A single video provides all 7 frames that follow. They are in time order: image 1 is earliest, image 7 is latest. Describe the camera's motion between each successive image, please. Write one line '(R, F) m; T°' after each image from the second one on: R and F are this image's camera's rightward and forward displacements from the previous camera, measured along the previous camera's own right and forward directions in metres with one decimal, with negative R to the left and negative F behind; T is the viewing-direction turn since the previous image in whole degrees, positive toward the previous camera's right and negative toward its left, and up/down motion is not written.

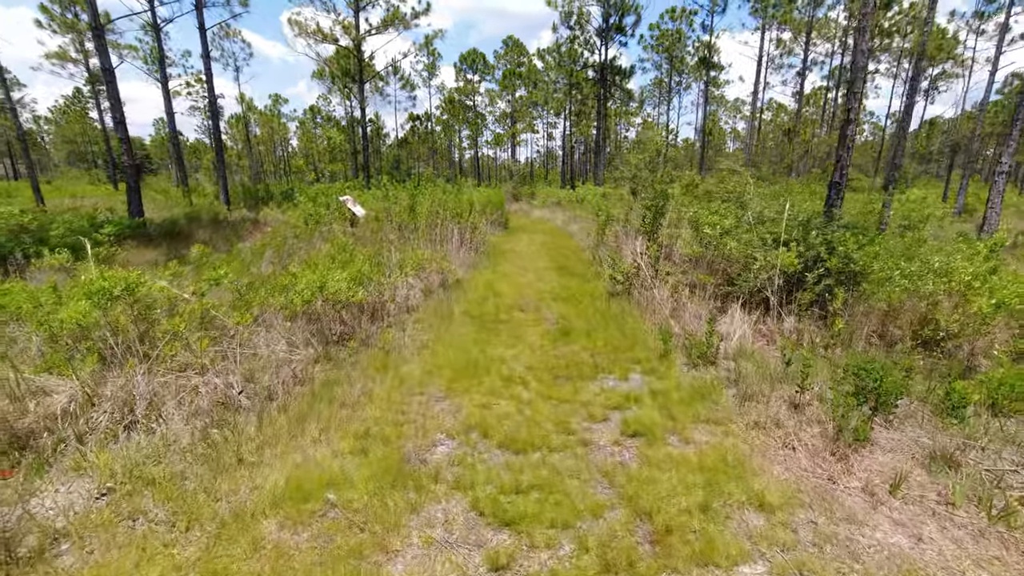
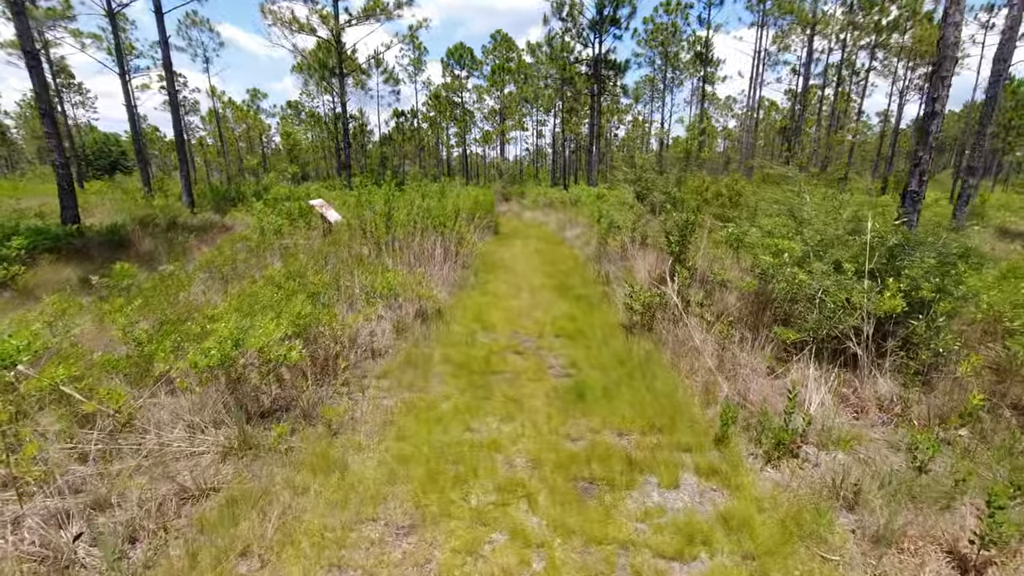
(0.0, +1.1) m; +1°
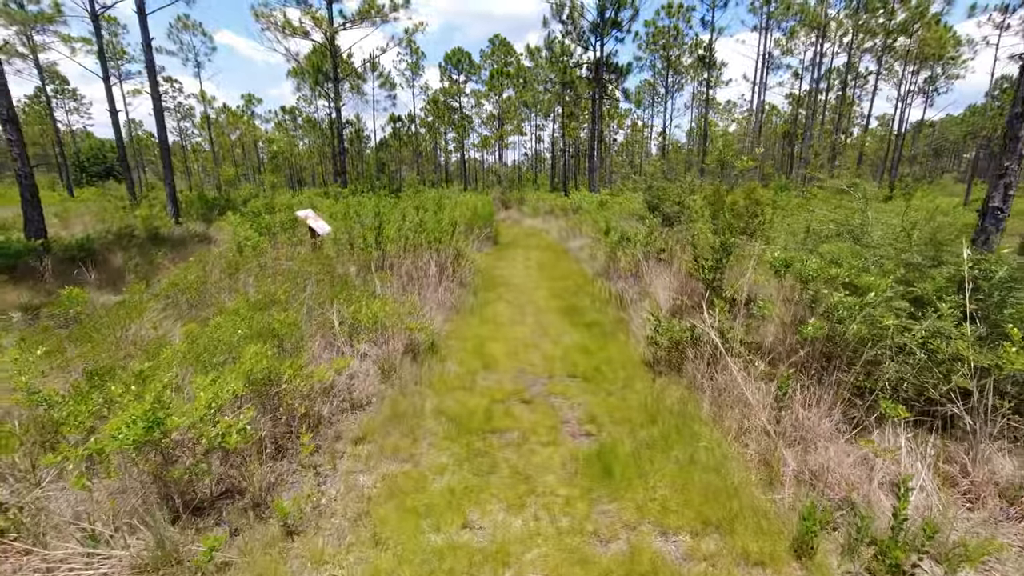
(-0.1, +0.7) m; 0°
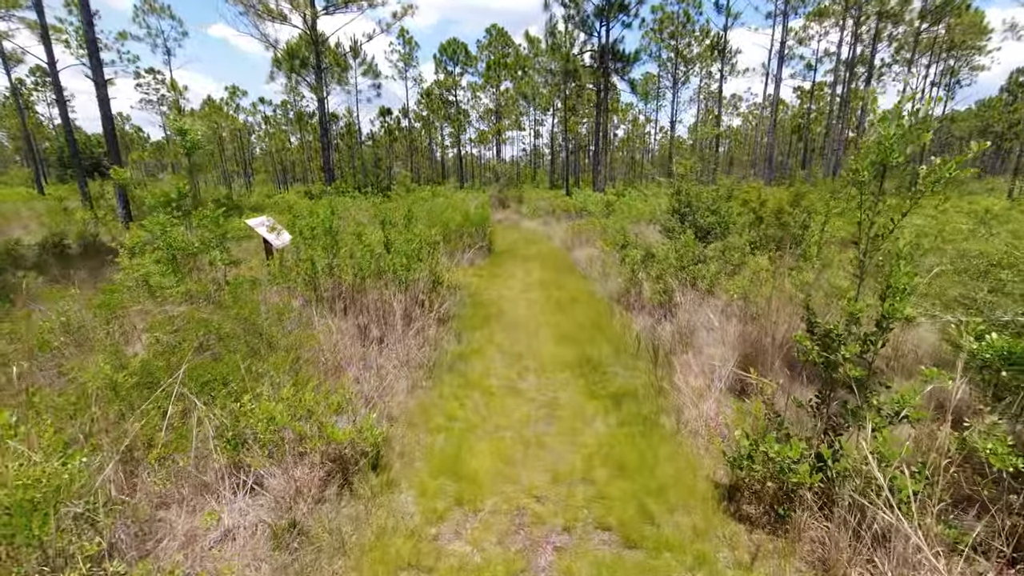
(0.0, +1.7) m; 0°
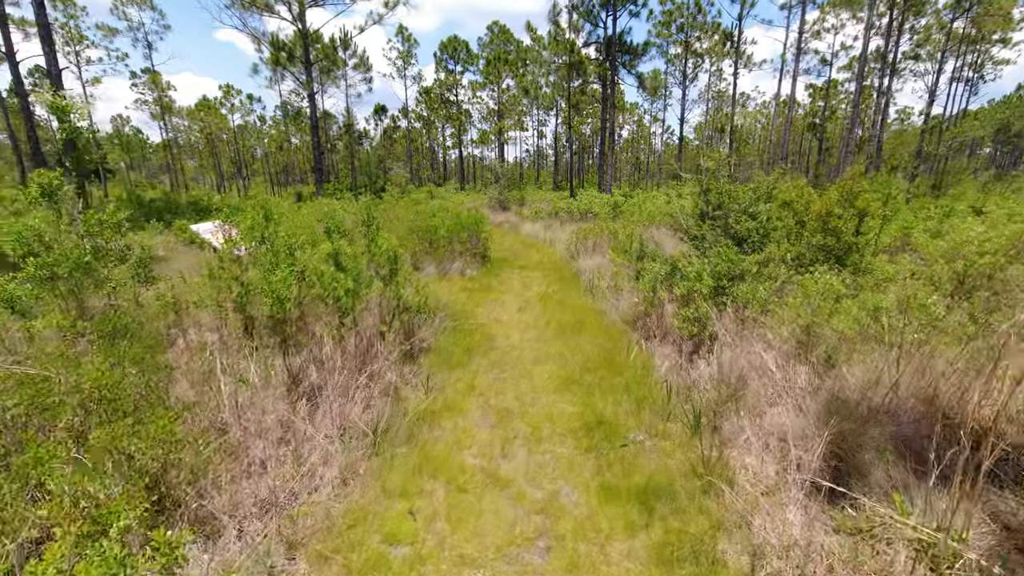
(+0.2, +1.3) m; 0°
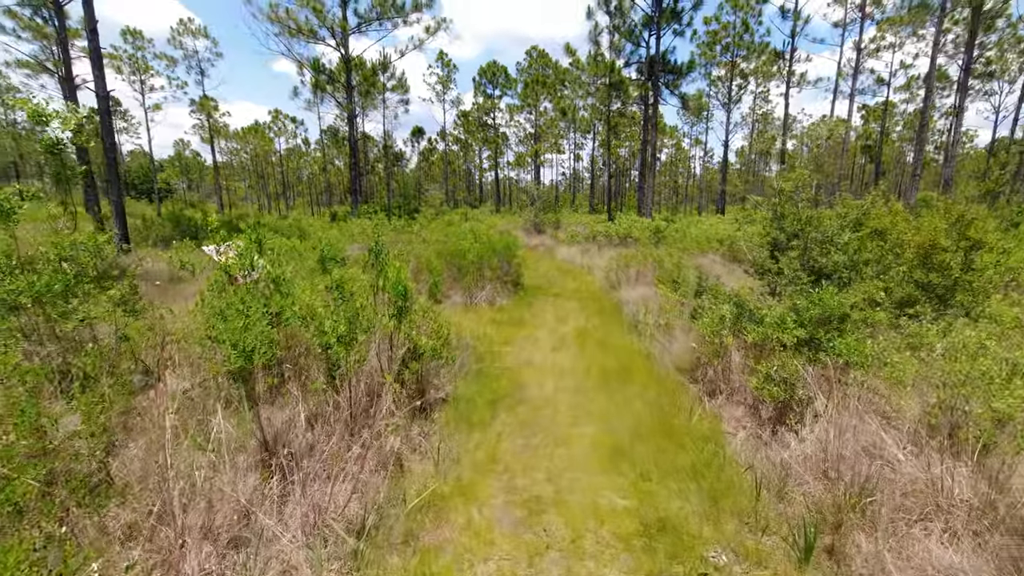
(0.0, +0.8) m; -4°
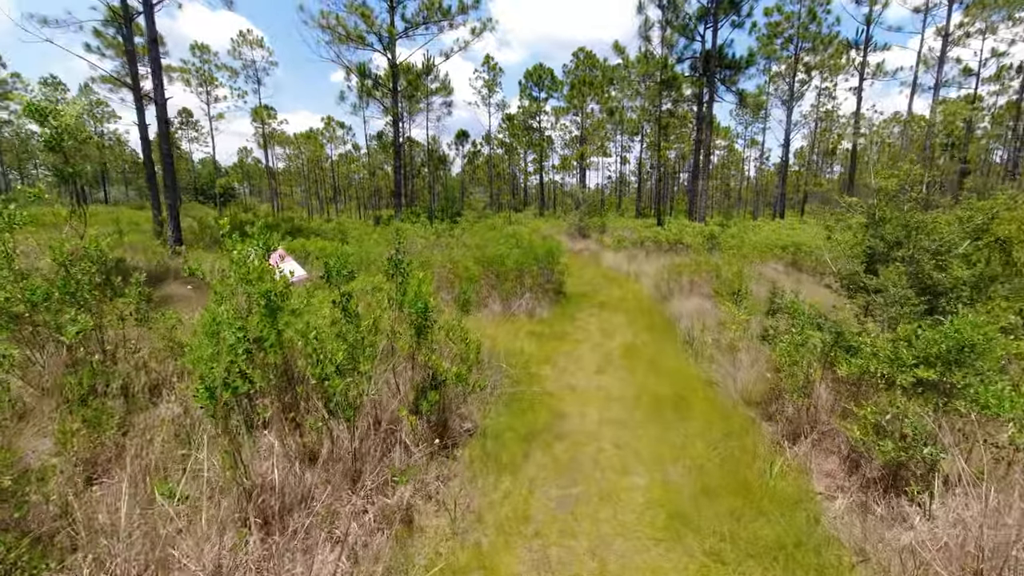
(0.0, +0.6) m; -5°
